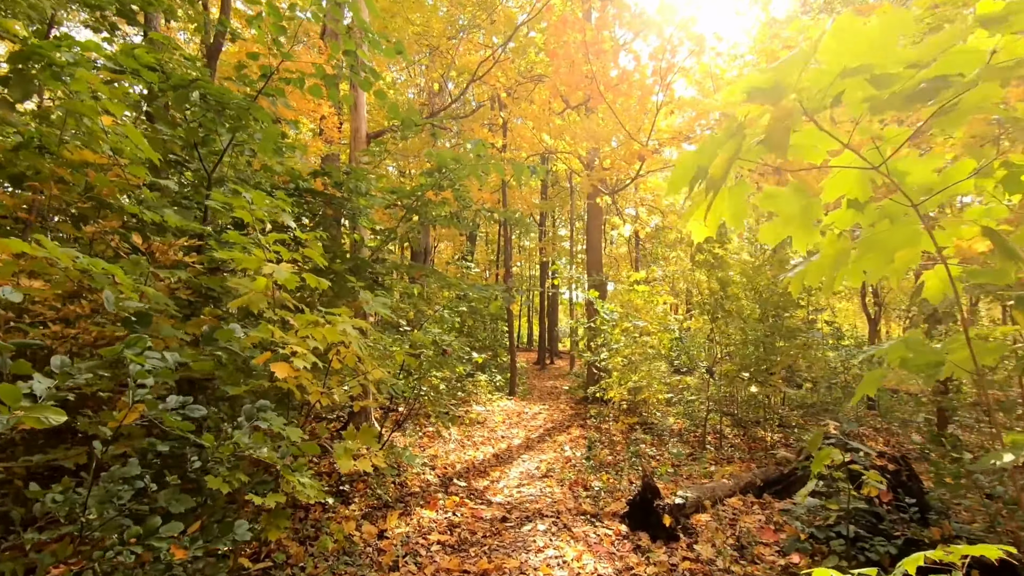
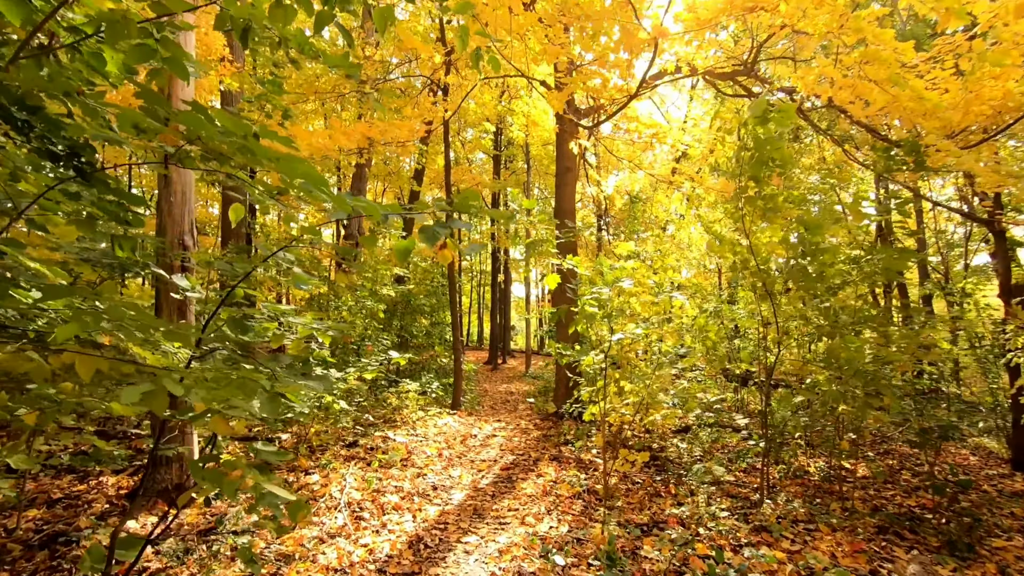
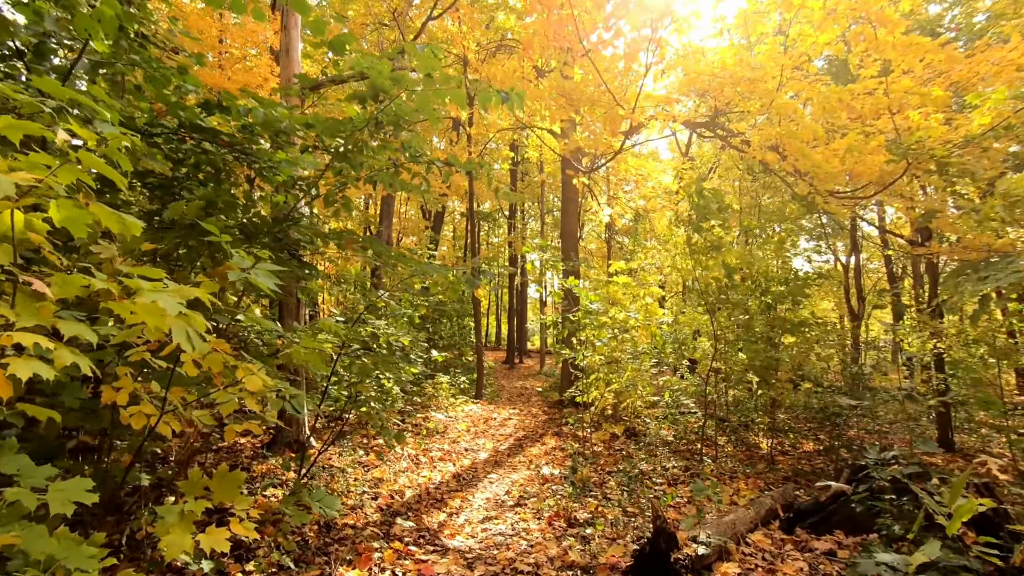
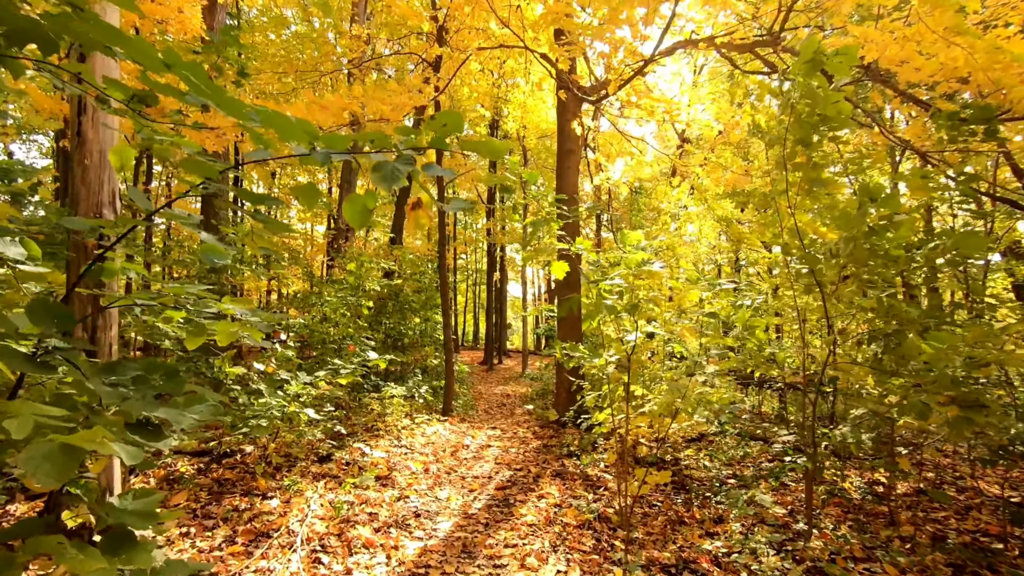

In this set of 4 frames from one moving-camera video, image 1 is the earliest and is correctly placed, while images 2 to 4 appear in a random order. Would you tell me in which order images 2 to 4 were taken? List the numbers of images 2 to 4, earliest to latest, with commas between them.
3, 2, 4
